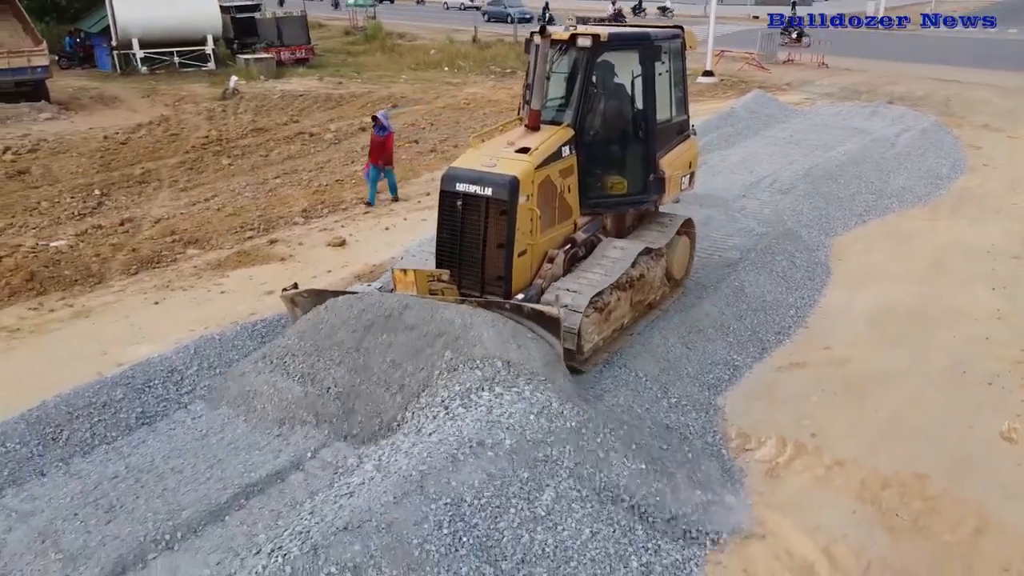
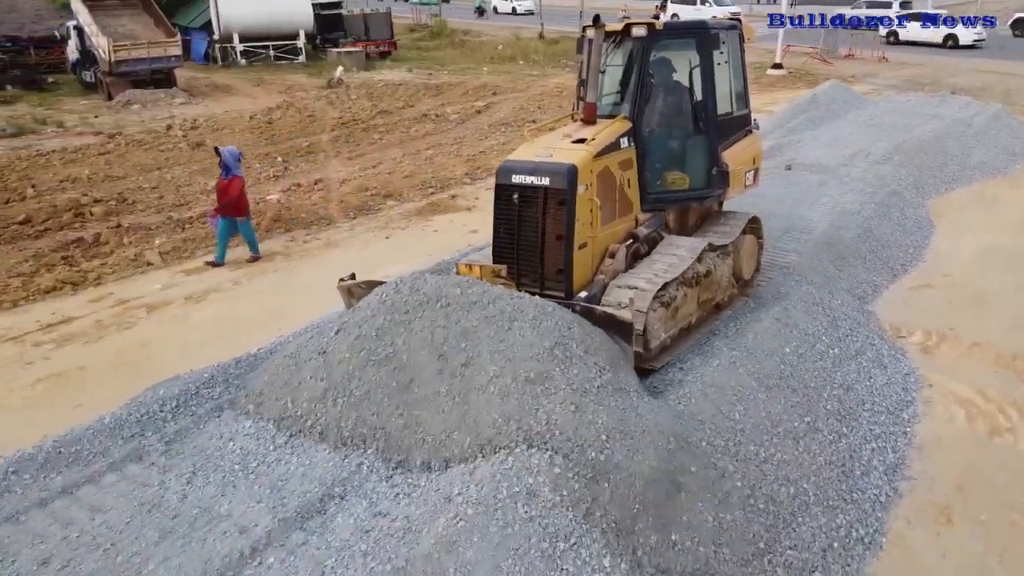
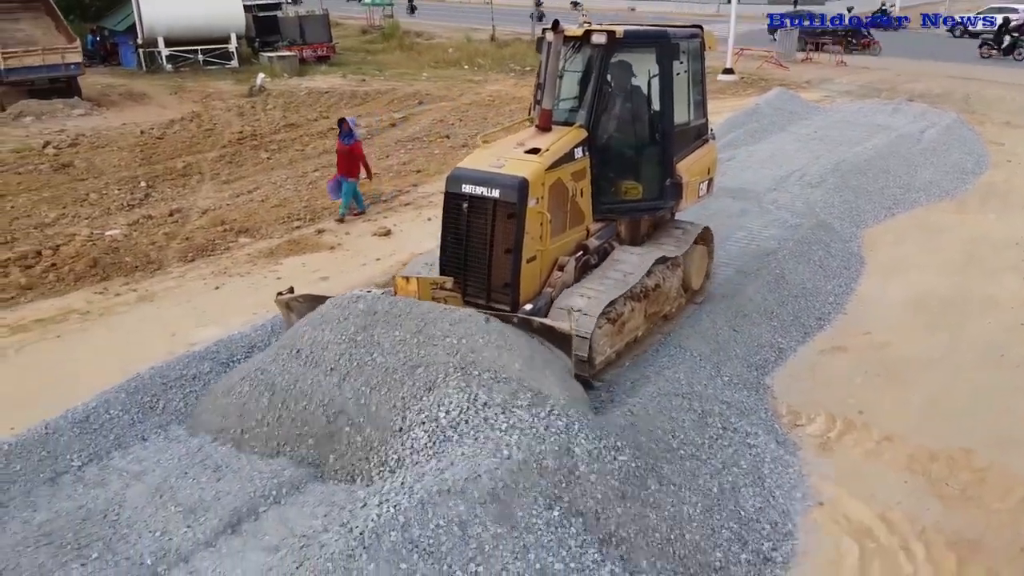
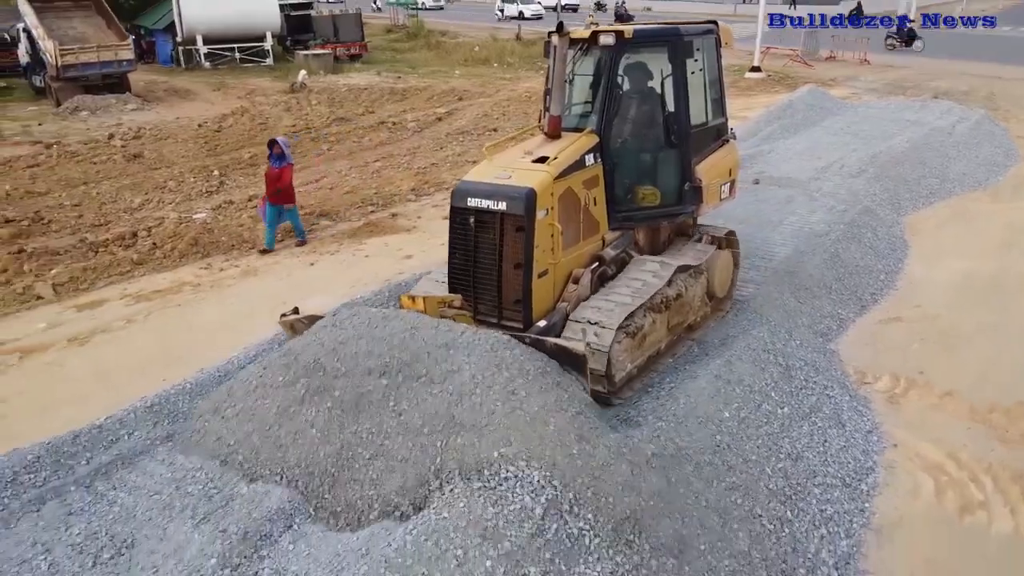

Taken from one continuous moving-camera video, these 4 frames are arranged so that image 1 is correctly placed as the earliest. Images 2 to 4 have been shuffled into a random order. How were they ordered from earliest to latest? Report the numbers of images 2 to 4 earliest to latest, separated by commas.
3, 4, 2
